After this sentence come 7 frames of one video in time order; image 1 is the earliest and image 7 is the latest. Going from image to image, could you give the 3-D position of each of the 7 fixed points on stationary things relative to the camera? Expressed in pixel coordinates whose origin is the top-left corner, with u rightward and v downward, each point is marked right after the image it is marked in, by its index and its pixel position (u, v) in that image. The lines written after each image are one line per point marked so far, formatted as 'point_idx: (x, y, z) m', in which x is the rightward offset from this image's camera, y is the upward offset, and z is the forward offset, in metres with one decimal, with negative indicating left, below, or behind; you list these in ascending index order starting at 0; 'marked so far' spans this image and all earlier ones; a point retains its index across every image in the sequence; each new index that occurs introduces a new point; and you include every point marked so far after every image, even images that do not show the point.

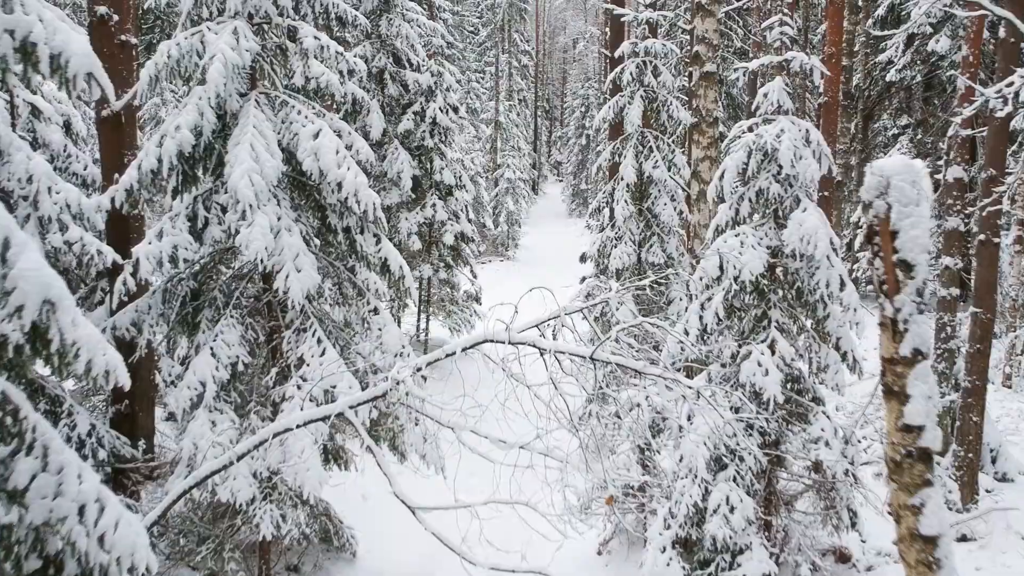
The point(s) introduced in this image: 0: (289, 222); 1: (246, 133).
0: (-1.6, +0.5, +5.4) m
1: (-1.9, +1.1, +5.2) m
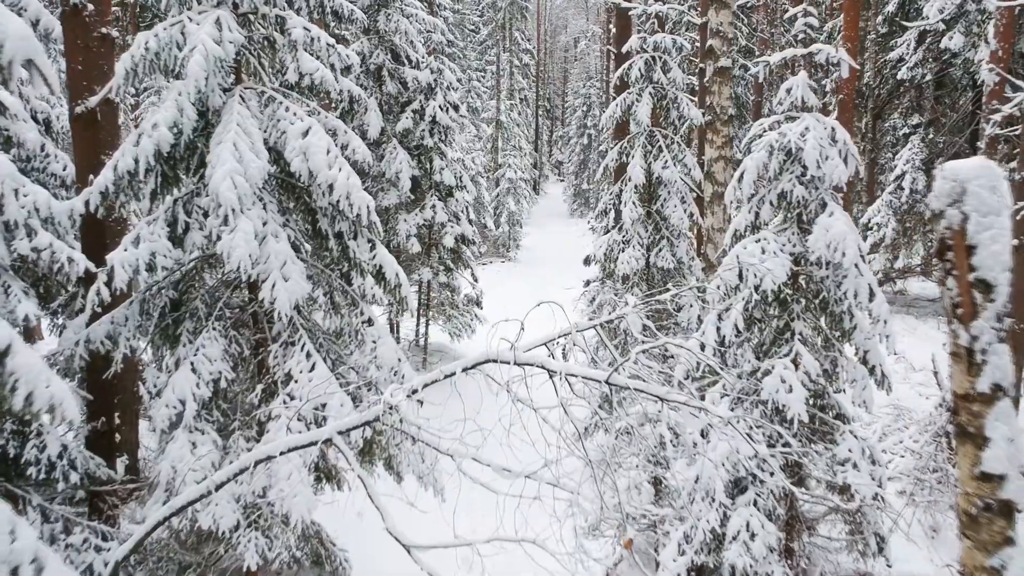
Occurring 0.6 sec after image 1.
0: (-1.6, +0.4, +5.0) m
1: (-1.9, +1.0, +4.8) m
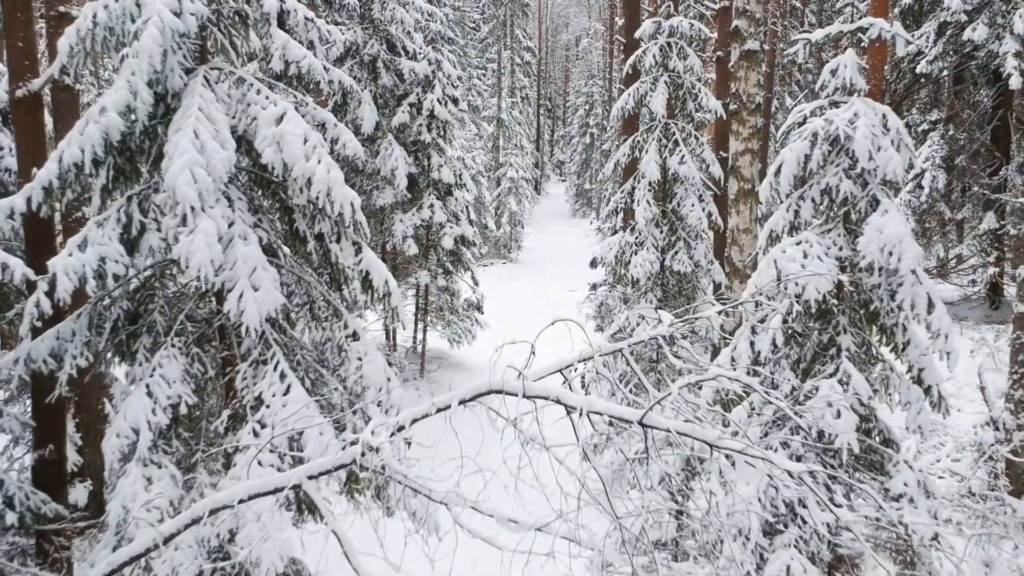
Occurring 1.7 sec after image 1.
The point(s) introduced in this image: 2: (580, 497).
0: (-1.6, +0.4, +4.3) m
1: (-1.8, +1.0, +4.2) m
2: (+0.3, -0.8, +3.0) m
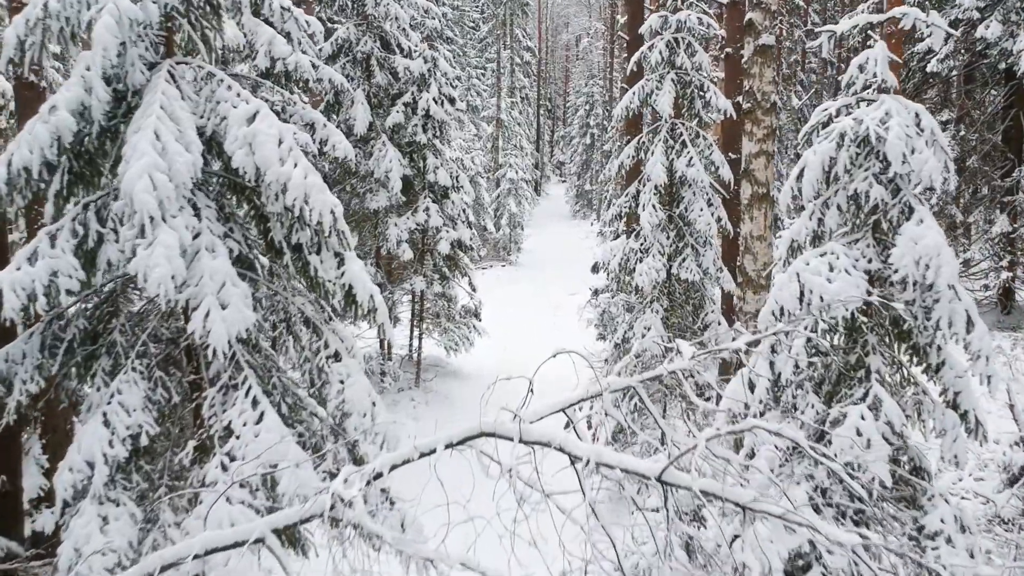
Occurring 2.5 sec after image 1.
0: (-1.6, +0.3, +3.9) m
1: (-1.9, +0.9, +3.8) m
2: (+0.3, -0.9, +2.6) m
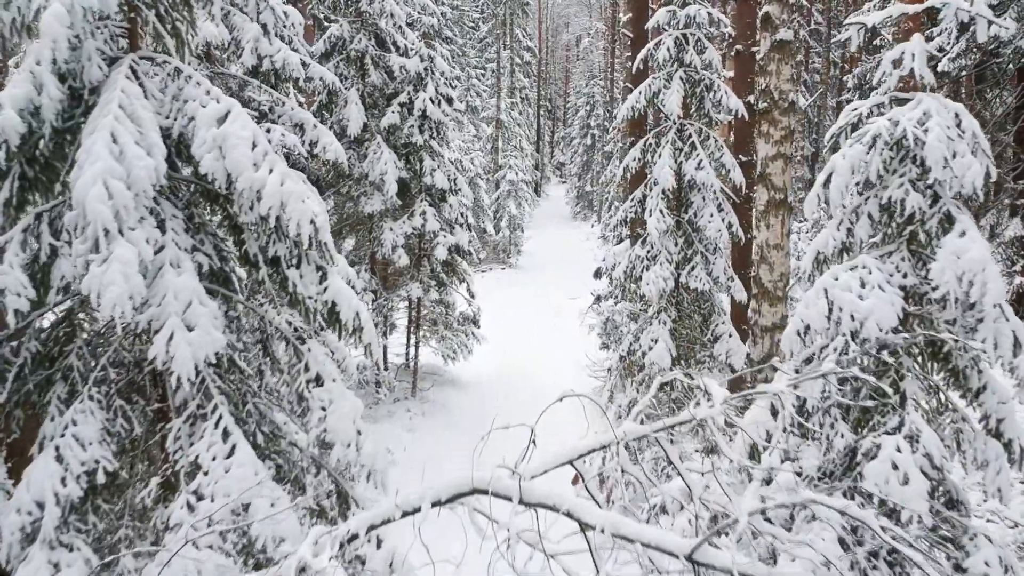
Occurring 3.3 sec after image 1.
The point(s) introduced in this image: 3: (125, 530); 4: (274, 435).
0: (-1.6, +0.2, +3.5) m
1: (-1.9, +0.8, +3.4) m
2: (+0.3, -1.0, +2.2) m
3: (-1.8, -1.2, +3.5) m
4: (-1.3, -0.8, +3.9) m
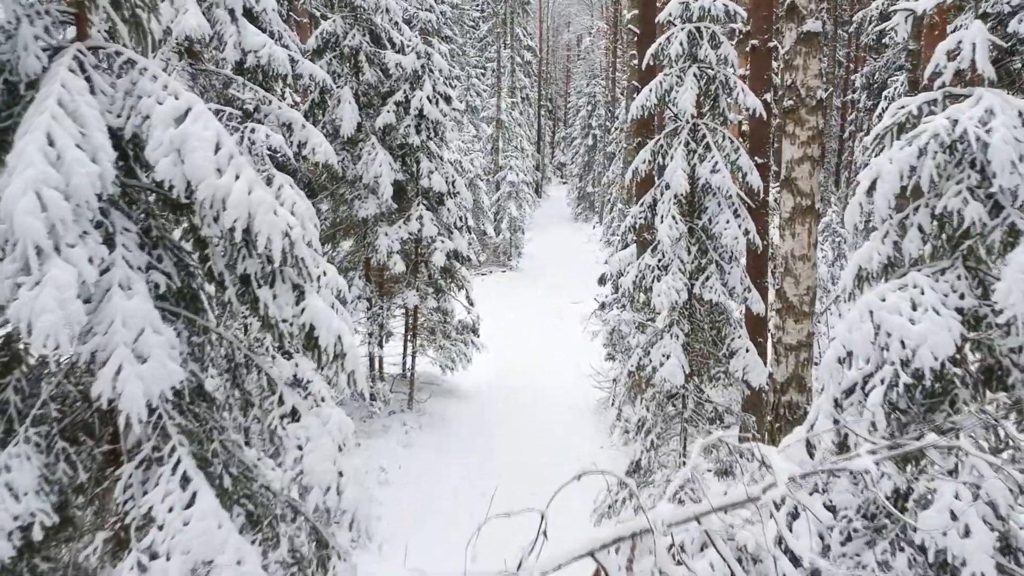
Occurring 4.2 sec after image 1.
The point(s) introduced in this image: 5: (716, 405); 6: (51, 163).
0: (-1.6, +0.1, +3.1) m
1: (-1.8, +0.7, +2.9) m
2: (+0.3, -1.1, +1.7) m
3: (-1.8, -1.3, +3.0) m
4: (-1.3, -0.9, +3.5) m
5: (+1.9, -1.1, +7.0) m
6: (-1.8, +0.5, +2.8) m
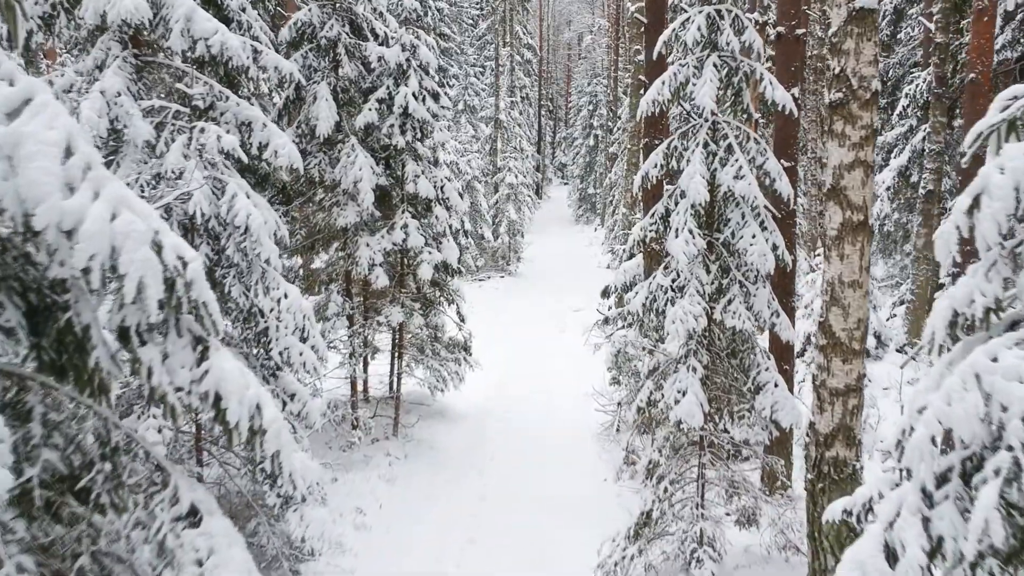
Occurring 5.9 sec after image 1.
0: (-1.7, -0.1, +2.1) m
1: (-1.9, +0.5, +2.0) m
2: (+0.2, -1.3, +0.8) m
3: (-1.9, -1.4, +2.1) m
4: (-1.3, -1.1, +2.5) m
5: (+1.9, -1.3, +6.1) m
6: (-1.8, +0.3, +1.9) m
